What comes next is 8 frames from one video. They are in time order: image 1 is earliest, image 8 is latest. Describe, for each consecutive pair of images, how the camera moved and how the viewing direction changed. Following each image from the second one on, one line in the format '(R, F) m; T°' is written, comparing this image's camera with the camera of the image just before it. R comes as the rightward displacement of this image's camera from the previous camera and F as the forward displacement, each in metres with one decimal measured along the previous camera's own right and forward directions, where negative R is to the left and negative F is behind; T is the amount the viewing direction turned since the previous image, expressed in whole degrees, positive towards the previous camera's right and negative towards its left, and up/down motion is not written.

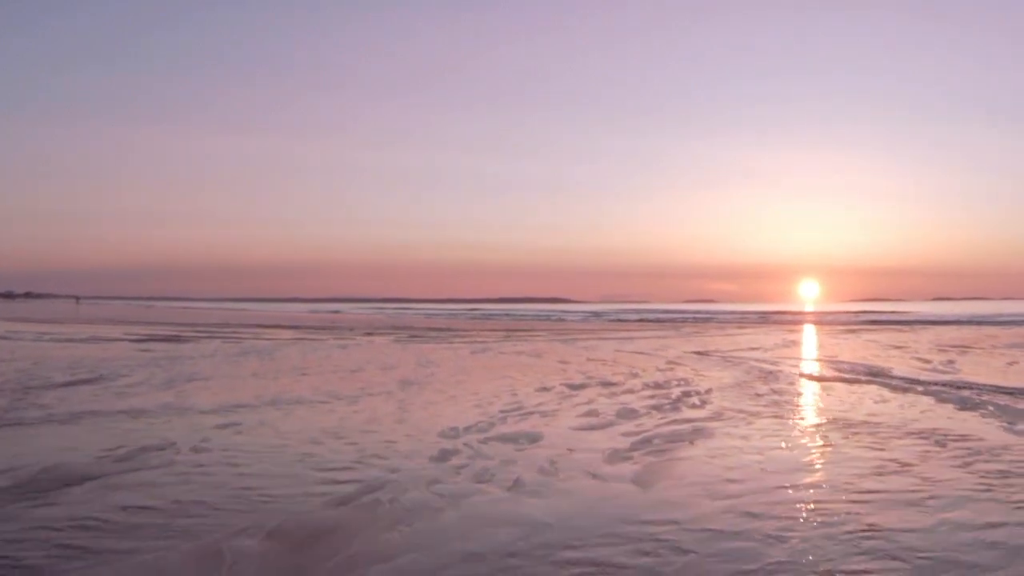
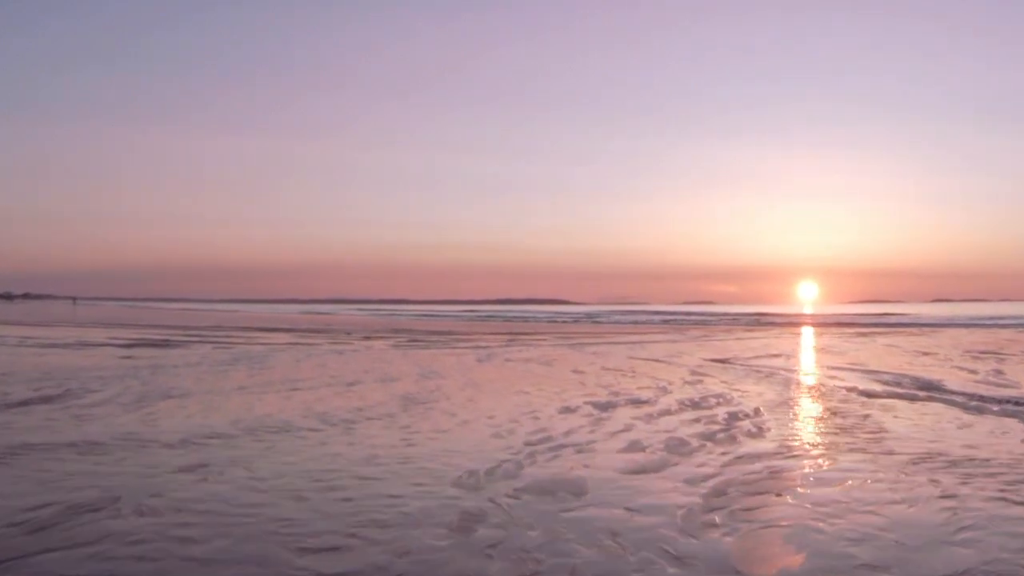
(-0.3, +2.0) m; 0°
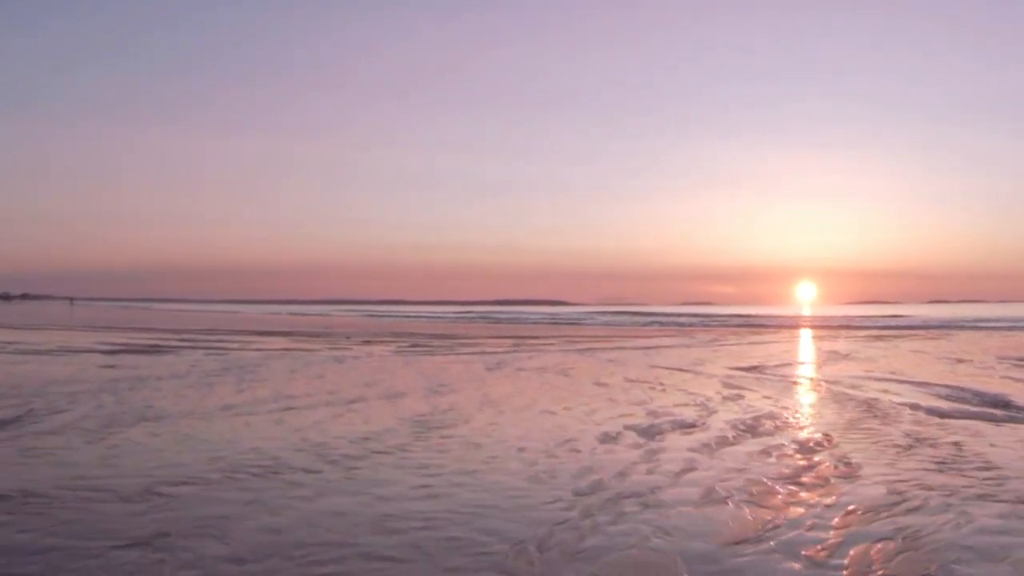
(-0.4, +2.0) m; 0°
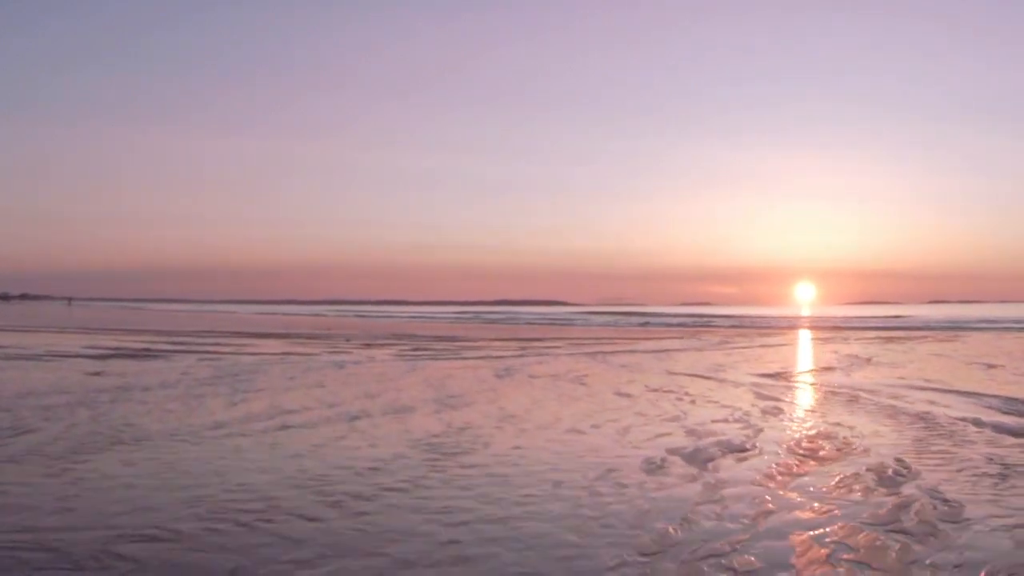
(-0.4, +1.6) m; 0°
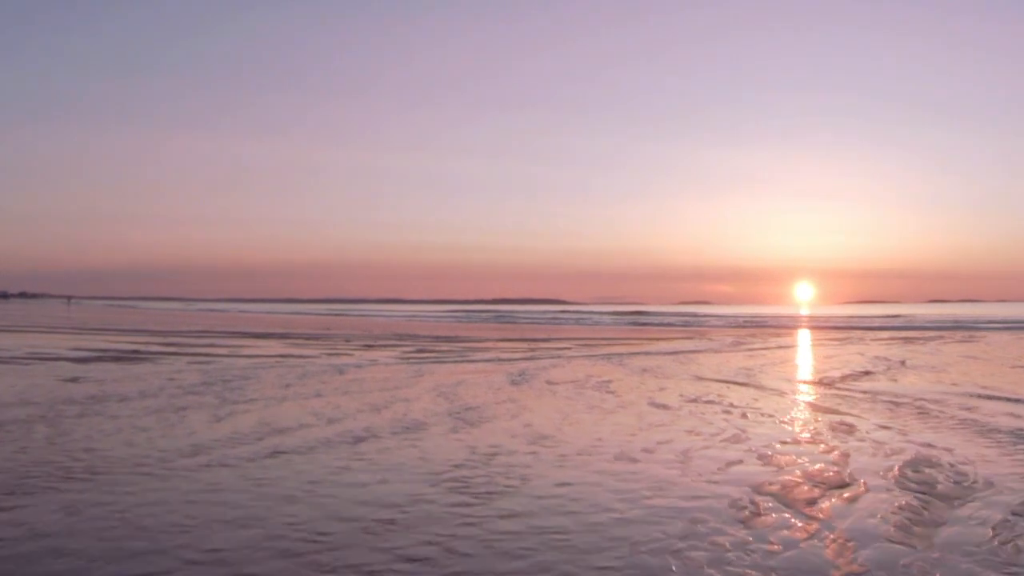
(-0.5, +2.3) m; 0°
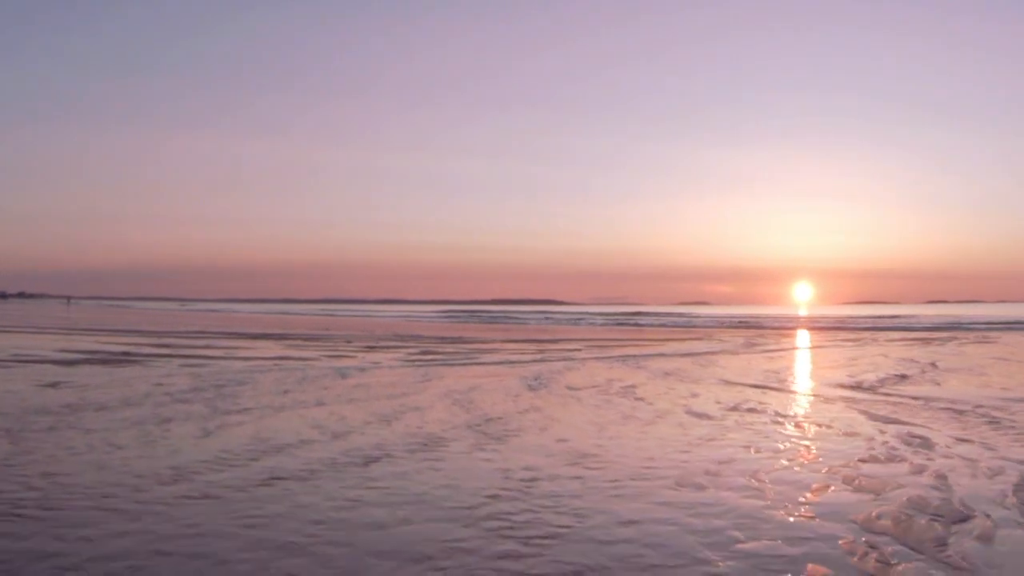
(-0.4, +1.8) m; 0°
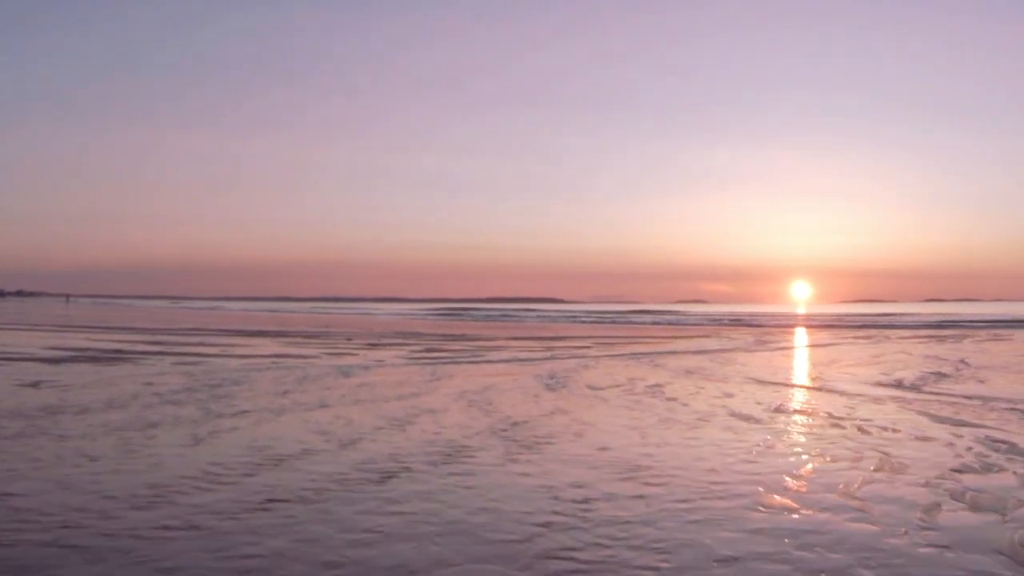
(-0.4, +1.6) m; 0°
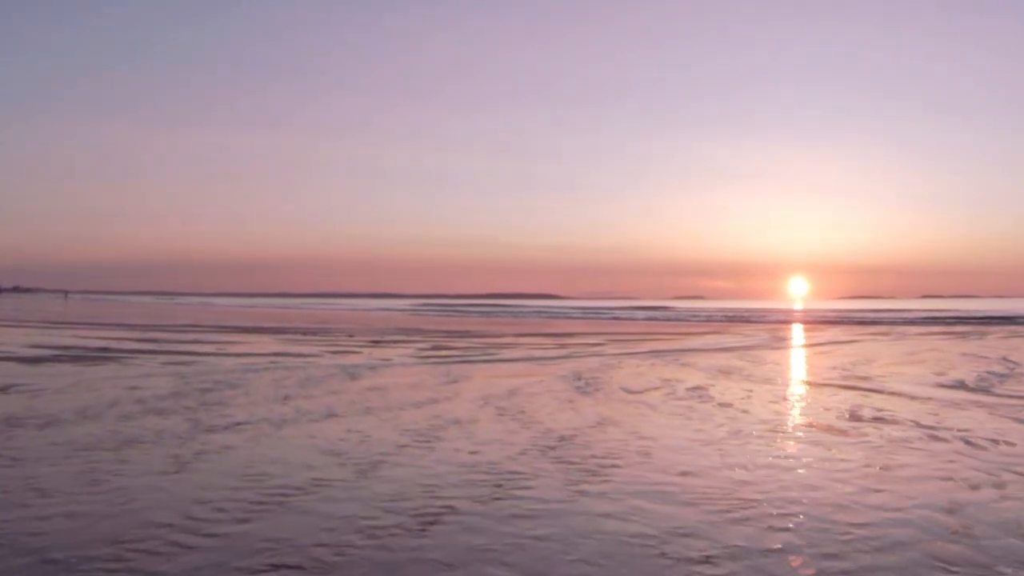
(-0.6, +2.1) m; 0°
